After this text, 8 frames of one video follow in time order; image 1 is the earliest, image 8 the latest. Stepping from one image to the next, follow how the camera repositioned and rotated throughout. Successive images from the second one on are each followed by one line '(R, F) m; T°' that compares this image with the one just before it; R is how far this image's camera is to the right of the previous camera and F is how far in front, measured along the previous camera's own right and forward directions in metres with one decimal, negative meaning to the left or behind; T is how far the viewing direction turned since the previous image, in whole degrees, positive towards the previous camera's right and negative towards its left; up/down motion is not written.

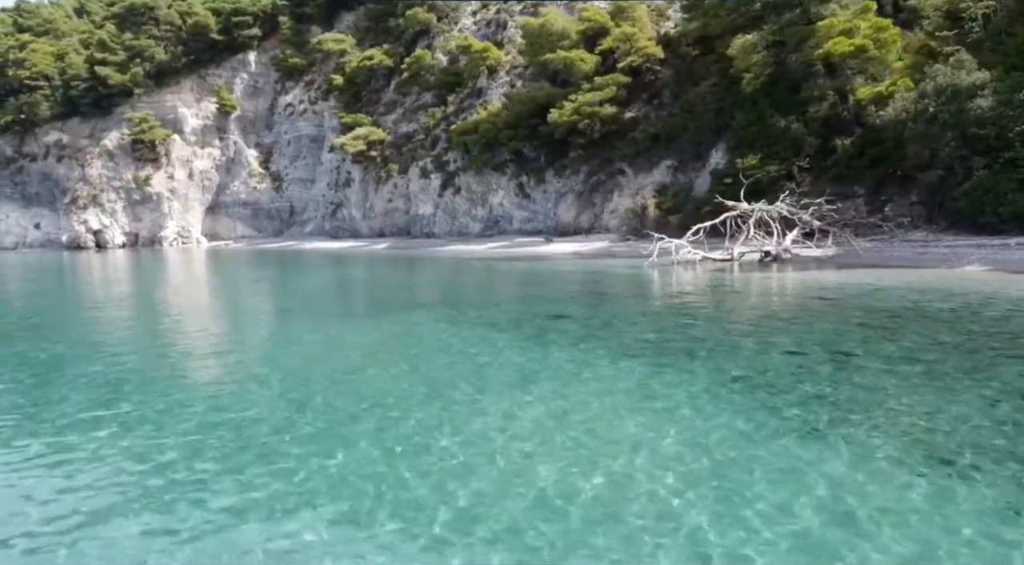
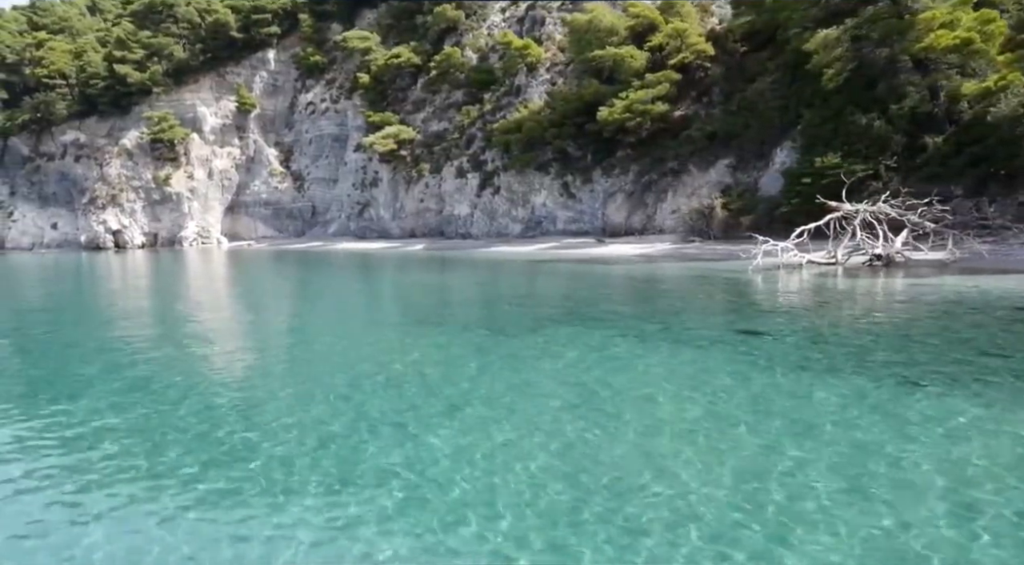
(-2.1, +0.7) m; 0°
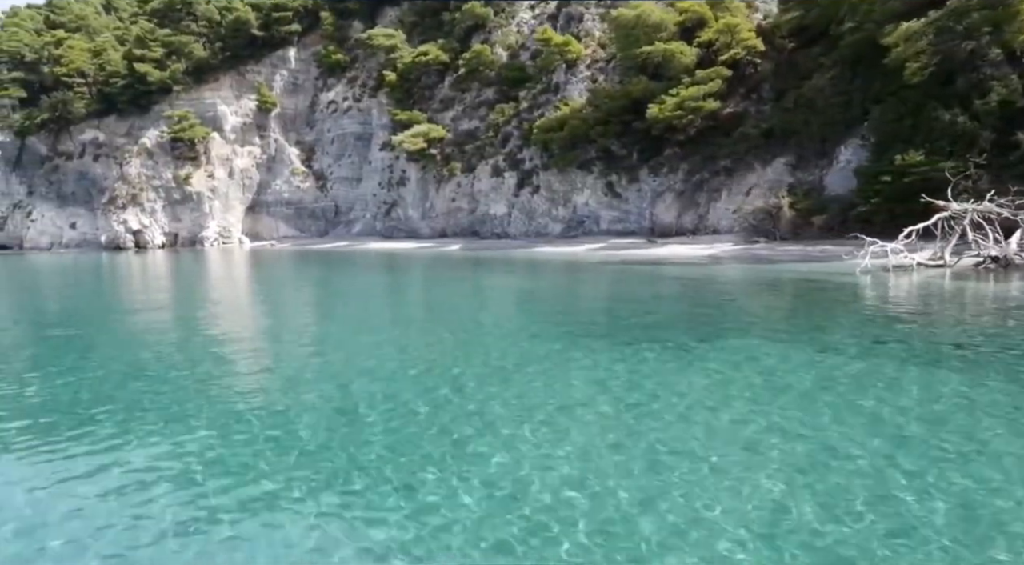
(-1.9, +0.7) m; 0°
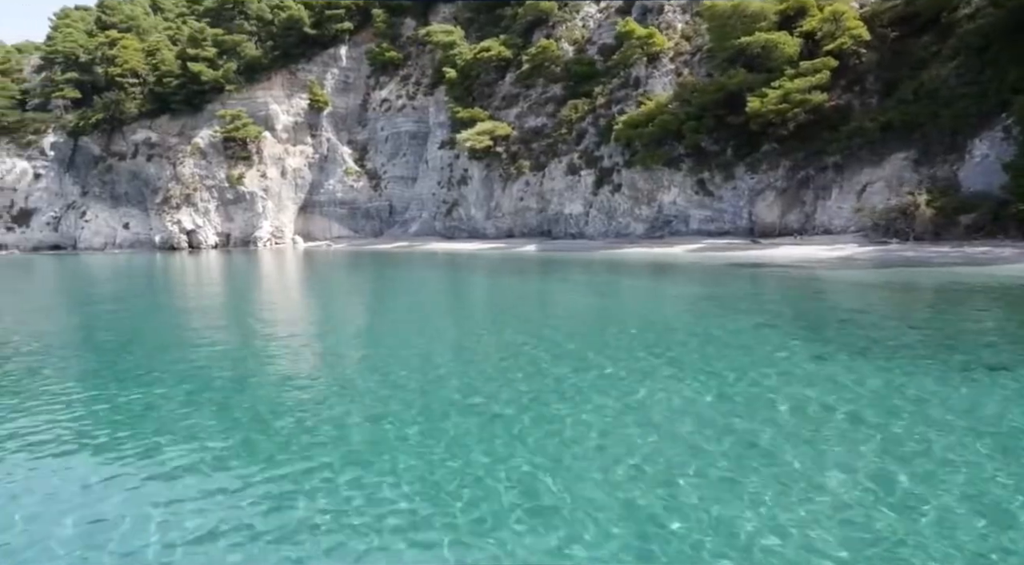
(-2.8, +1.2) m; -2°
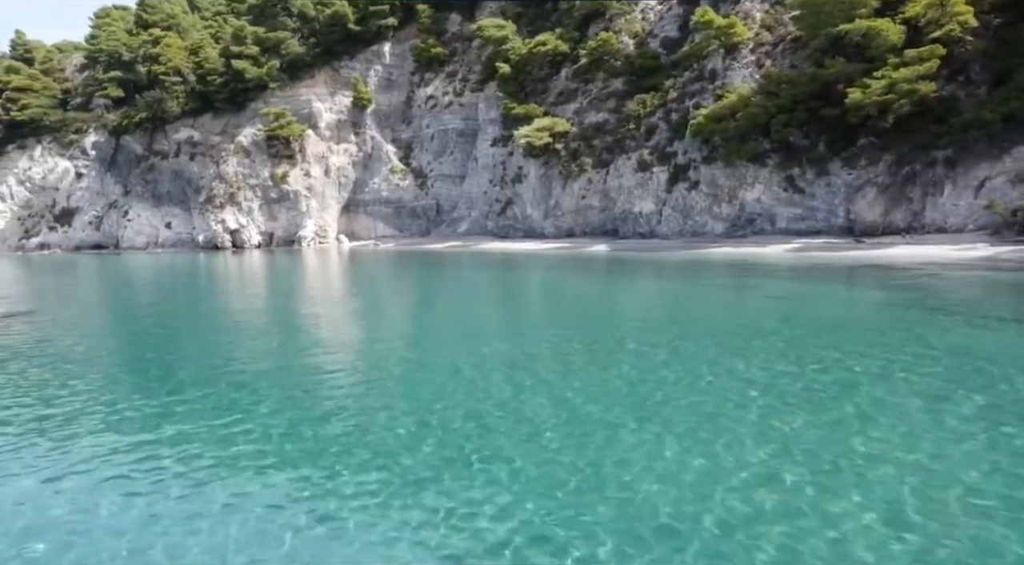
(-2.5, +1.3) m; -1°
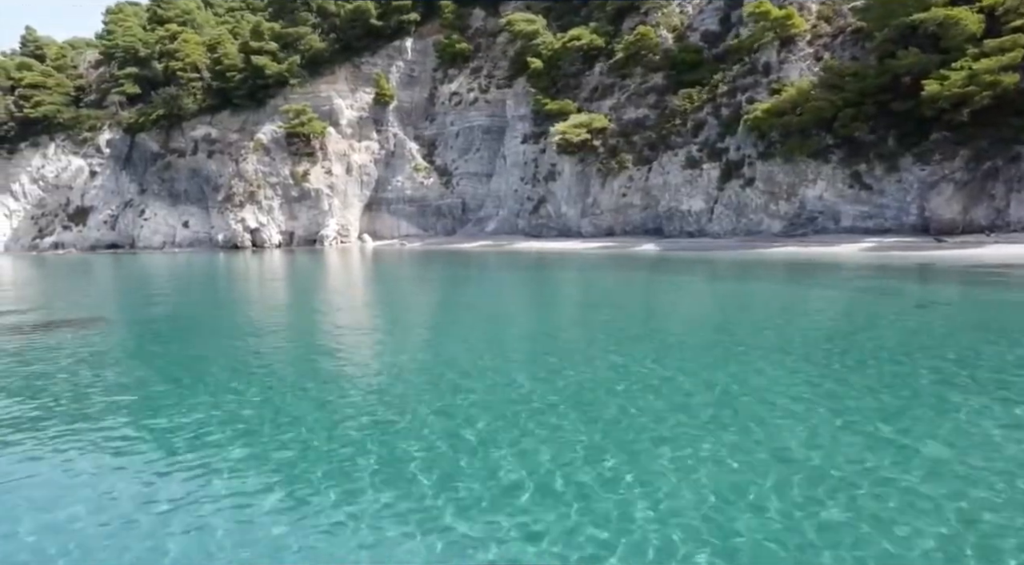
(-2.2, +1.2) m; 0°
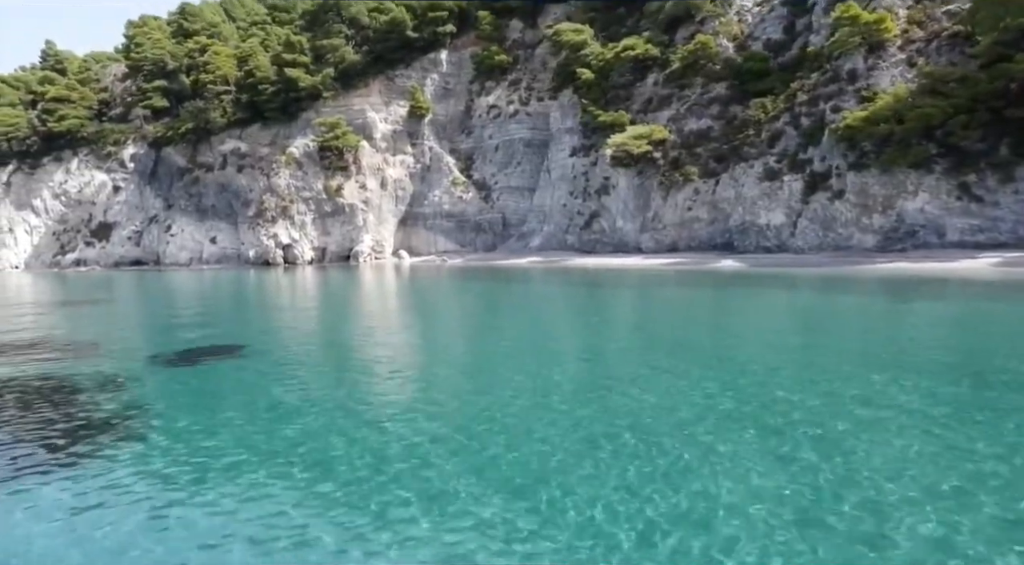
(-3.3, +1.7) m; 0°
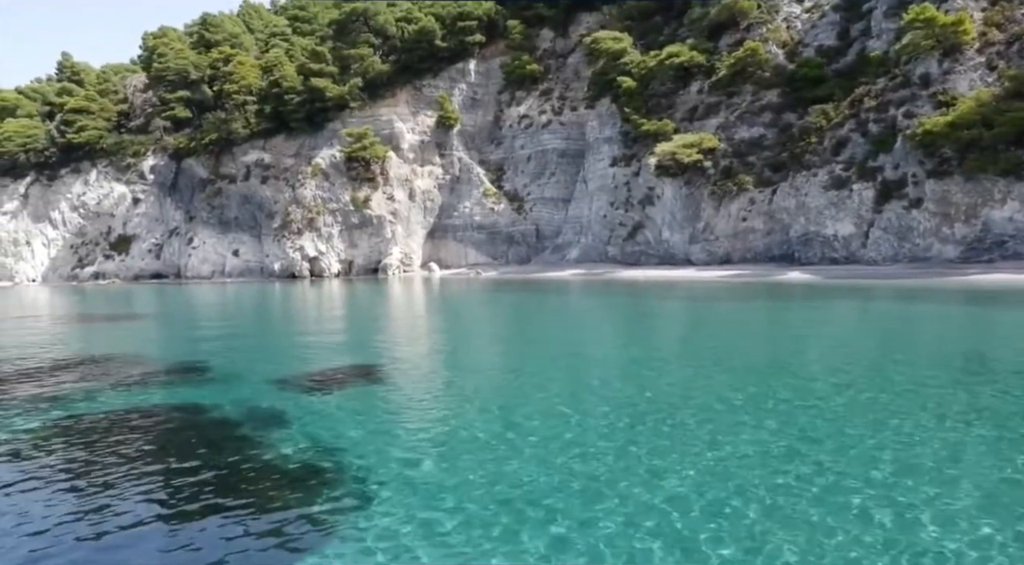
(-2.5, +1.4) m; 0°
